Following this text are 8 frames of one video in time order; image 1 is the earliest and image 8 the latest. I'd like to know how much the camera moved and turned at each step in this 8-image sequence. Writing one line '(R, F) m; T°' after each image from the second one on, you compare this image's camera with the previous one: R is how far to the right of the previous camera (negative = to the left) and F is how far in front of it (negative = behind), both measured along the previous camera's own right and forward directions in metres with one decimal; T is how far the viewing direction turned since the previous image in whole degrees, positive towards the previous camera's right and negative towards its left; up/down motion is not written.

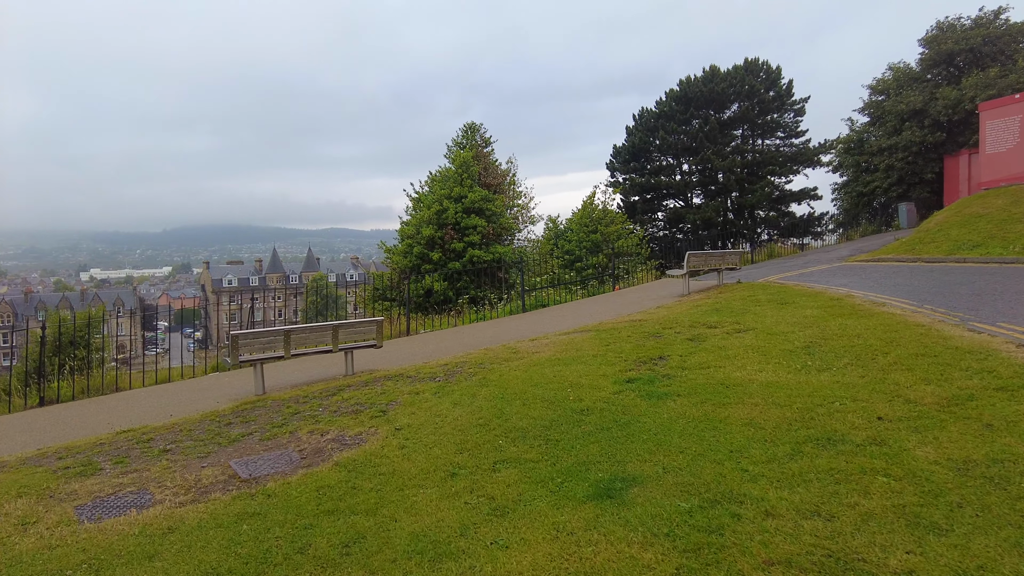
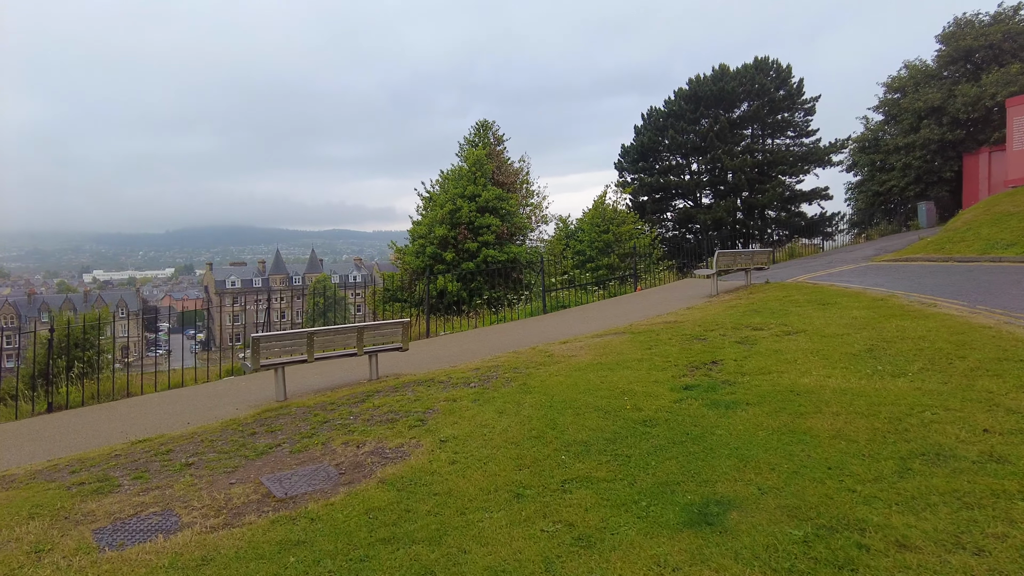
(-0.4, +0.4) m; 0°
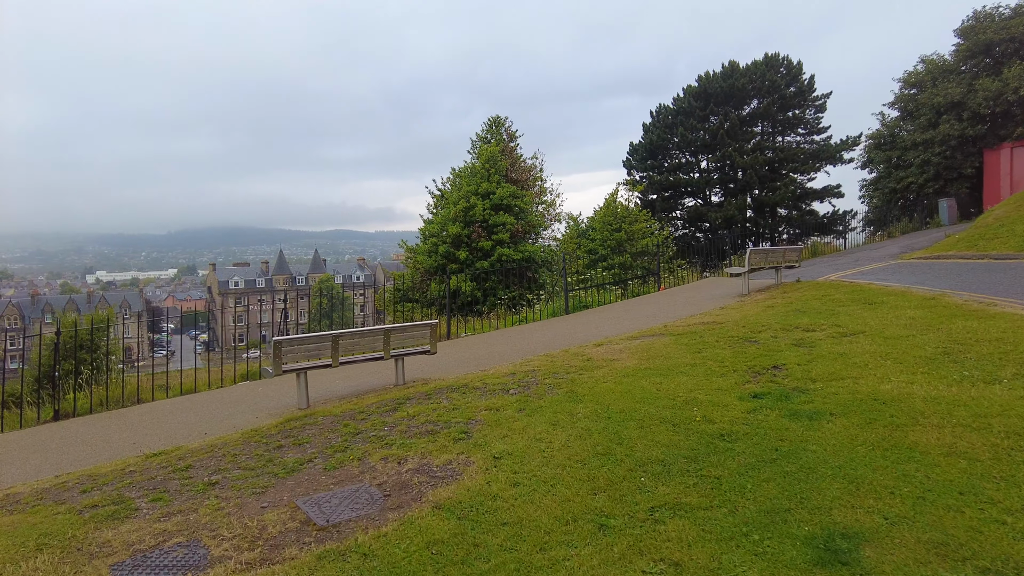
(-0.4, +0.5) m; 0°
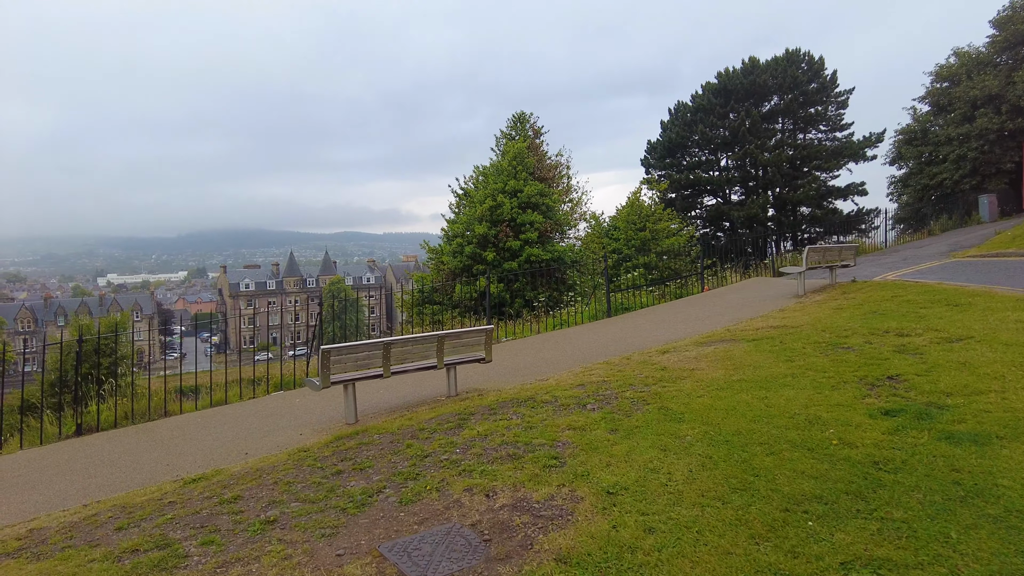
(-0.6, +0.6) m; -1°
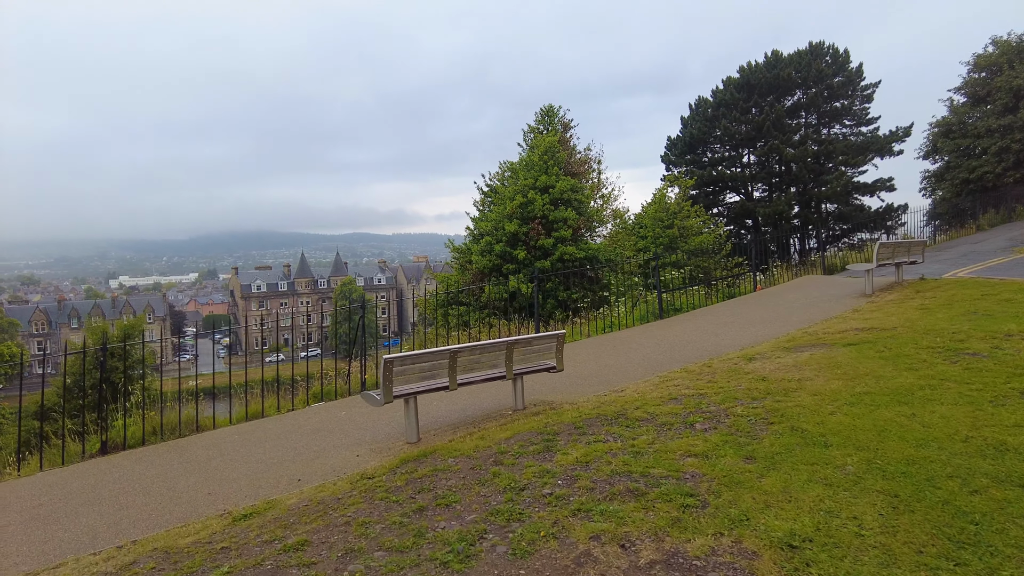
(-0.6, +0.7) m; -1°
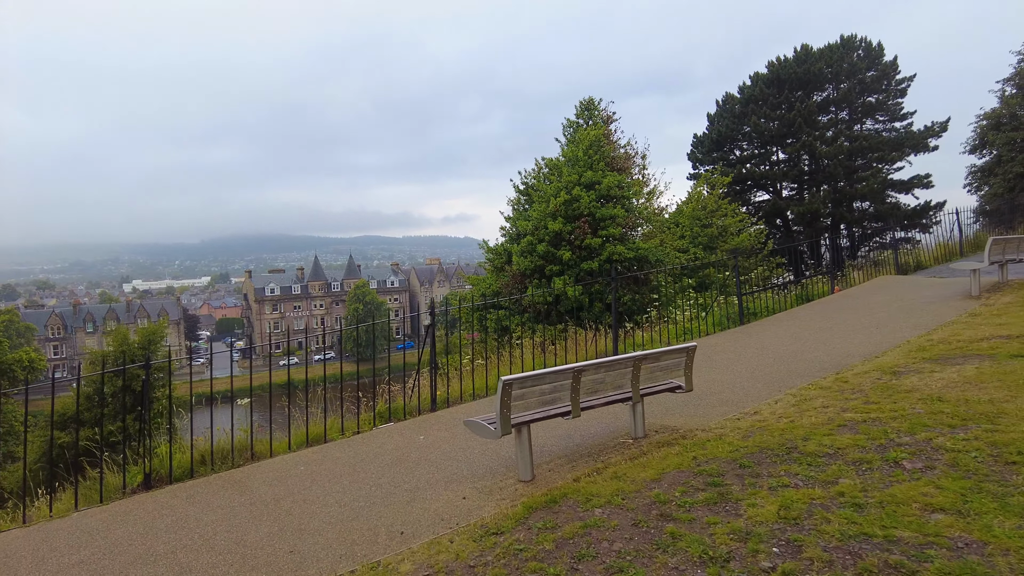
(-0.8, +0.9) m; -1°
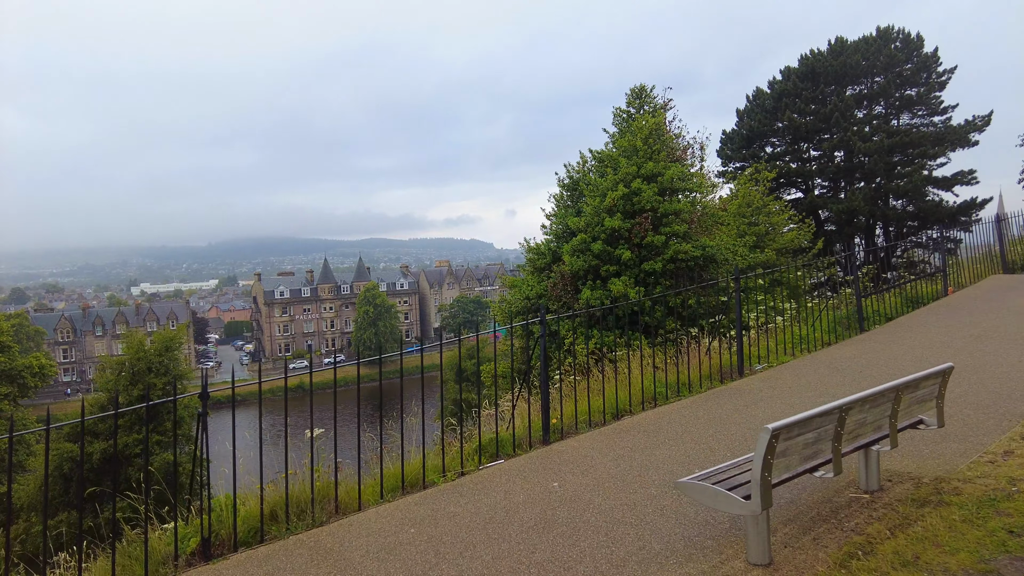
(-1.0, +1.3) m; -1°
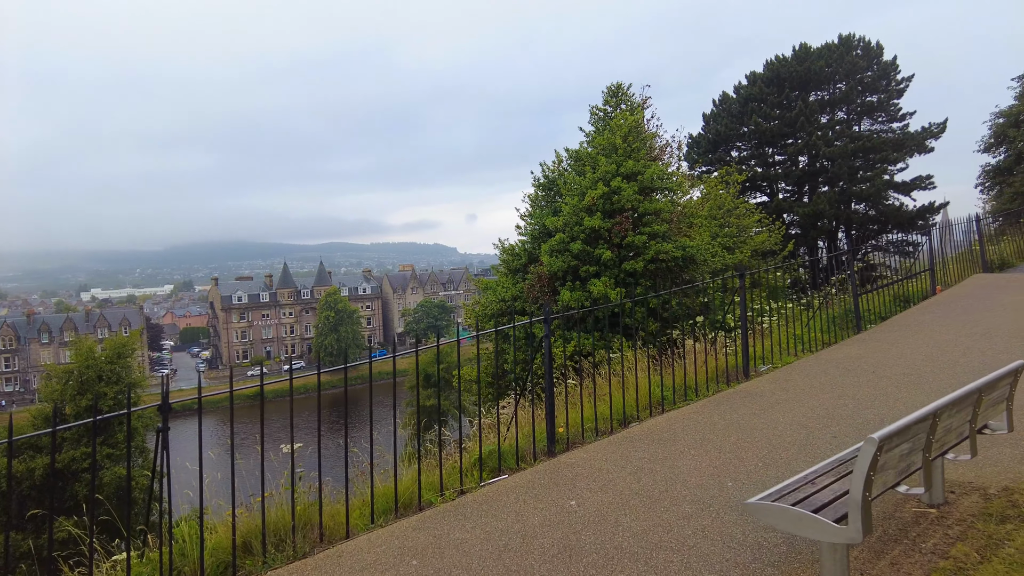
(-0.3, +0.5) m; +3°
